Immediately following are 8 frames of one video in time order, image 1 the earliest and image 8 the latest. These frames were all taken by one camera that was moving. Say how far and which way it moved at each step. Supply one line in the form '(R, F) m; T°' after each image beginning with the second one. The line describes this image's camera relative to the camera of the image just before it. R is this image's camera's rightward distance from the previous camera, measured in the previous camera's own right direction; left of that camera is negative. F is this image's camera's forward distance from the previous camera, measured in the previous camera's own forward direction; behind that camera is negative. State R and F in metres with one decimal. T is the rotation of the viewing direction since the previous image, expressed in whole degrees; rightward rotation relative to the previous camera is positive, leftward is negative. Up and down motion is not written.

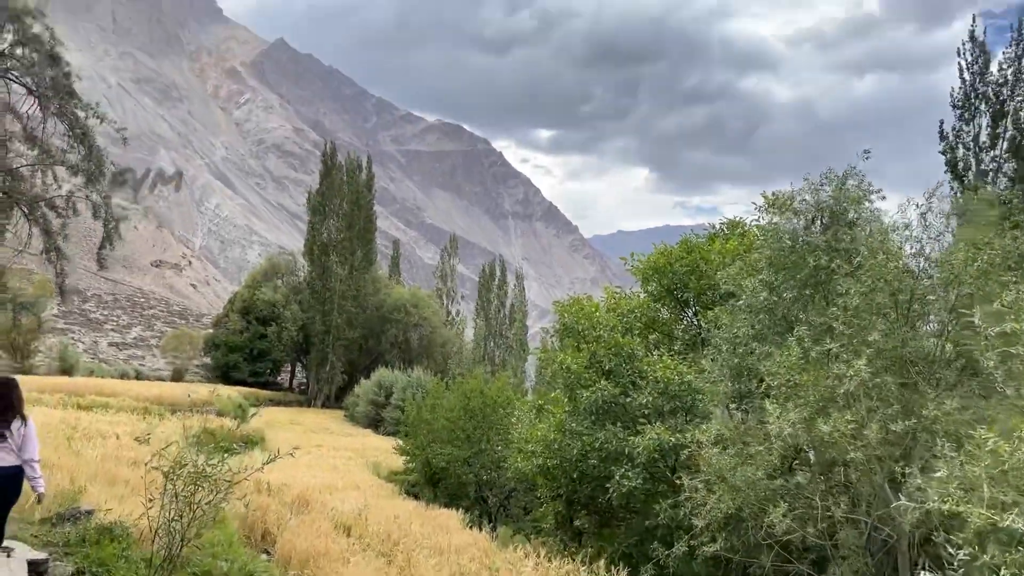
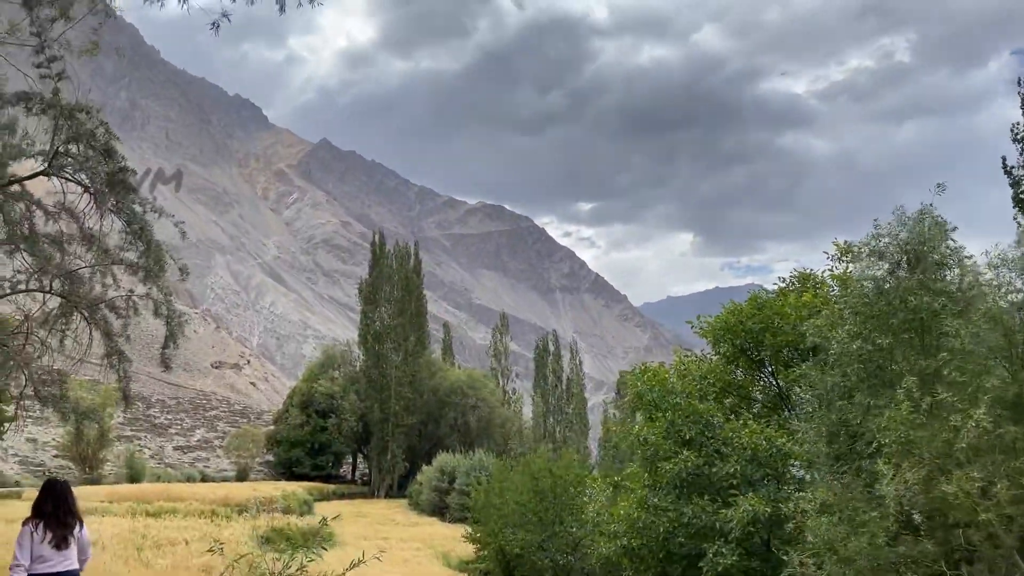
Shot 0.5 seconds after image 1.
(-0.2, +0.3) m; -3°
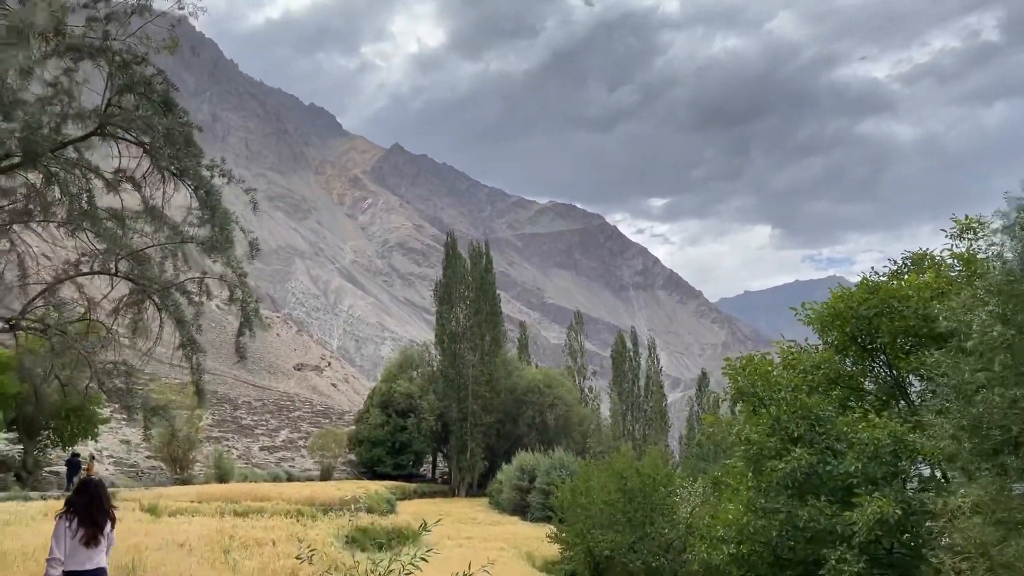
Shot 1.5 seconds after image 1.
(-0.2, +0.5) m; -5°
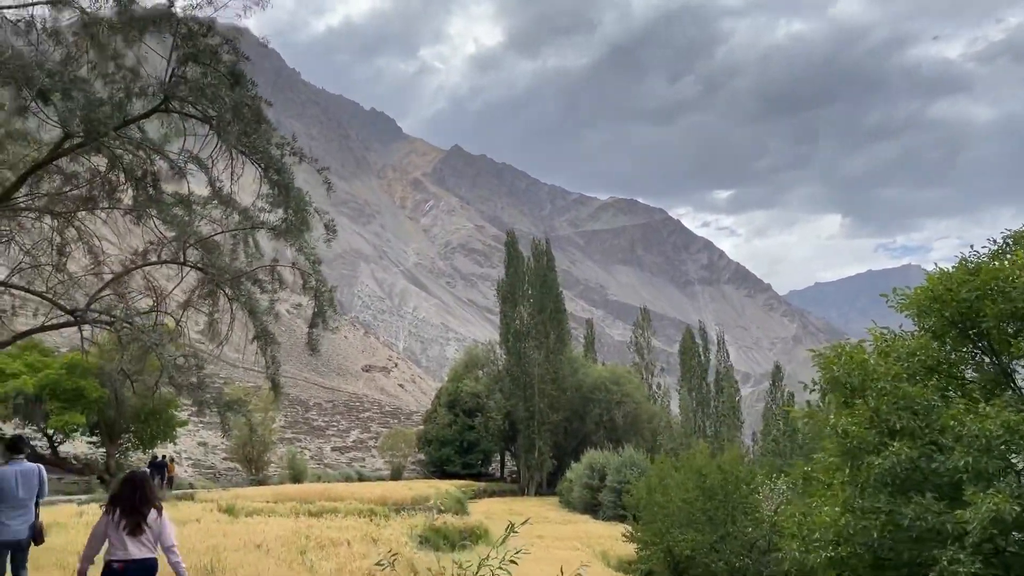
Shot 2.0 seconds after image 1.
(-0.1, +0.3) m; -4°
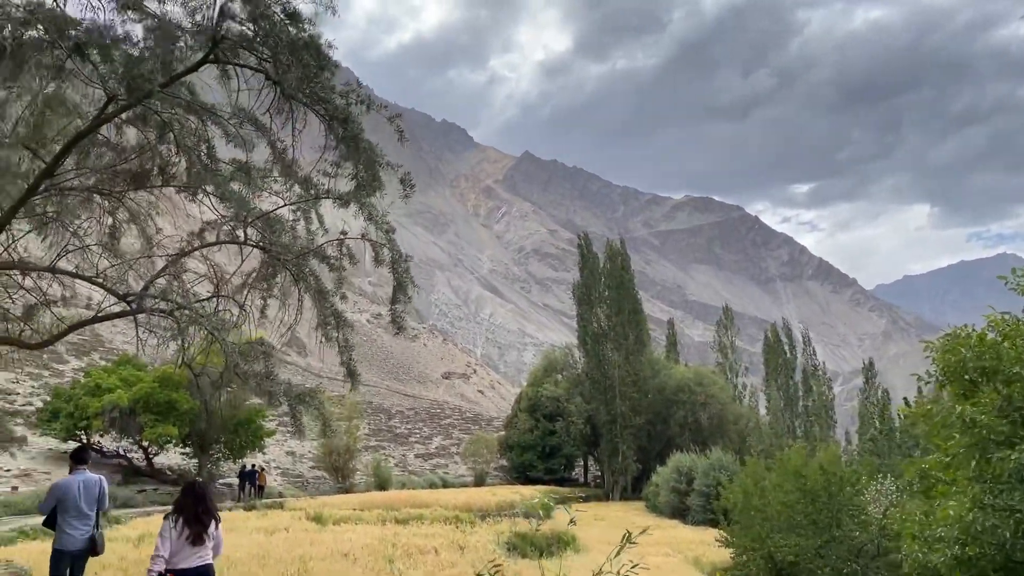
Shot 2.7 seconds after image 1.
(-0.1, +0.4) m; -5°
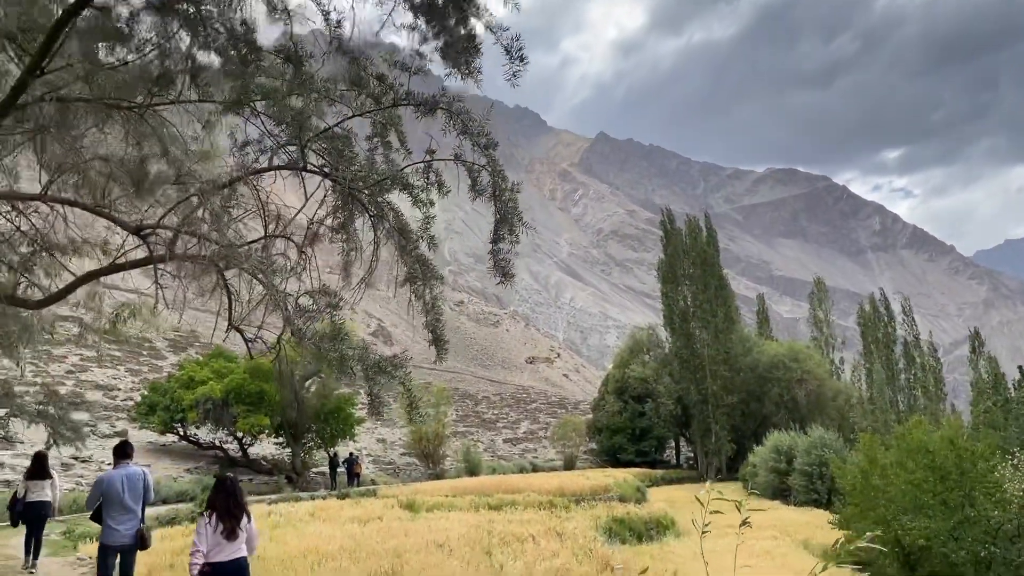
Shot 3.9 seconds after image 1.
(-0.2, +0.7) m; -6°
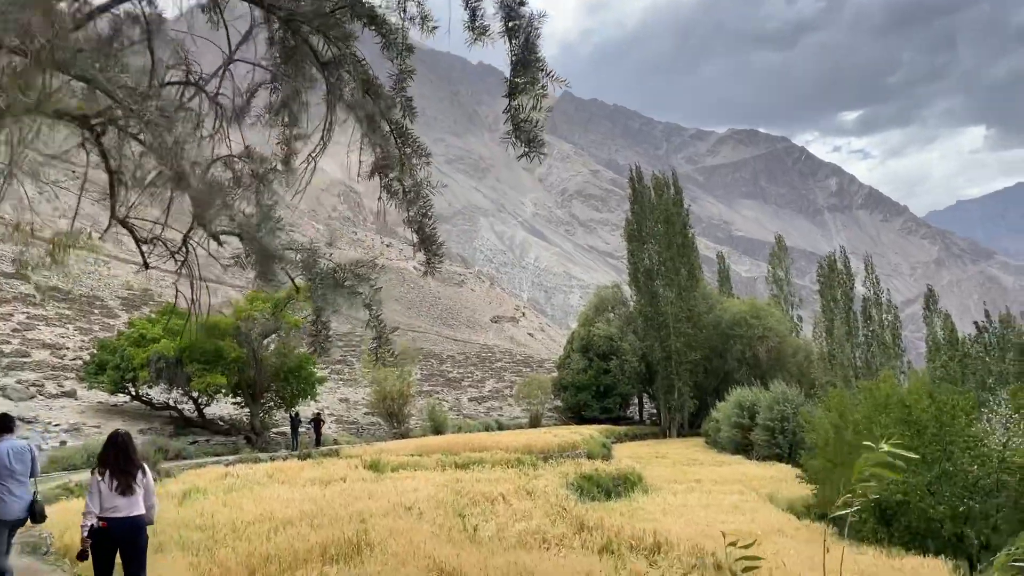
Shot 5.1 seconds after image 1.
(-0.1, +0.7) m; +3°
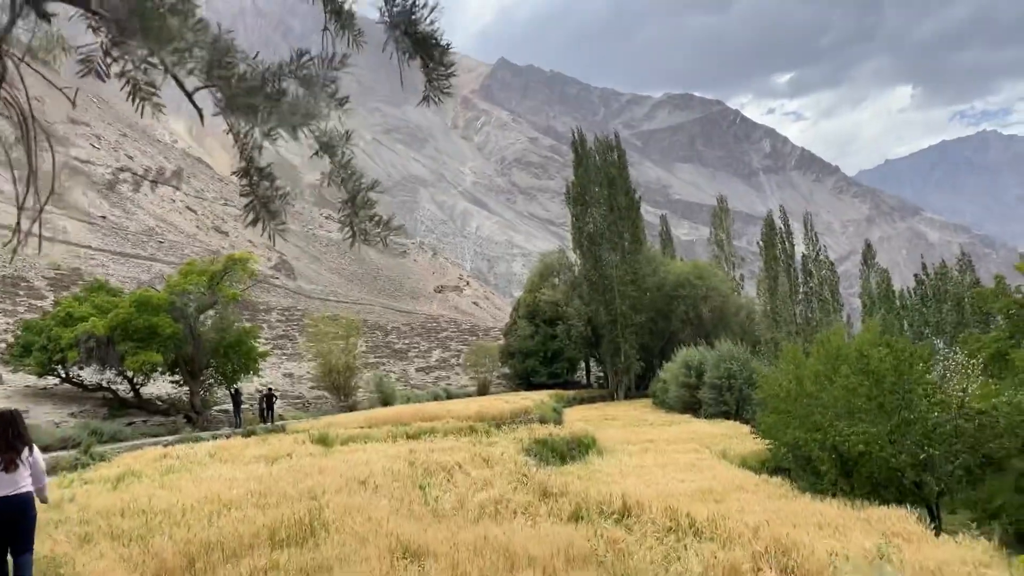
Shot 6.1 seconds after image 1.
(-0.1, +0.6) m; +4°
